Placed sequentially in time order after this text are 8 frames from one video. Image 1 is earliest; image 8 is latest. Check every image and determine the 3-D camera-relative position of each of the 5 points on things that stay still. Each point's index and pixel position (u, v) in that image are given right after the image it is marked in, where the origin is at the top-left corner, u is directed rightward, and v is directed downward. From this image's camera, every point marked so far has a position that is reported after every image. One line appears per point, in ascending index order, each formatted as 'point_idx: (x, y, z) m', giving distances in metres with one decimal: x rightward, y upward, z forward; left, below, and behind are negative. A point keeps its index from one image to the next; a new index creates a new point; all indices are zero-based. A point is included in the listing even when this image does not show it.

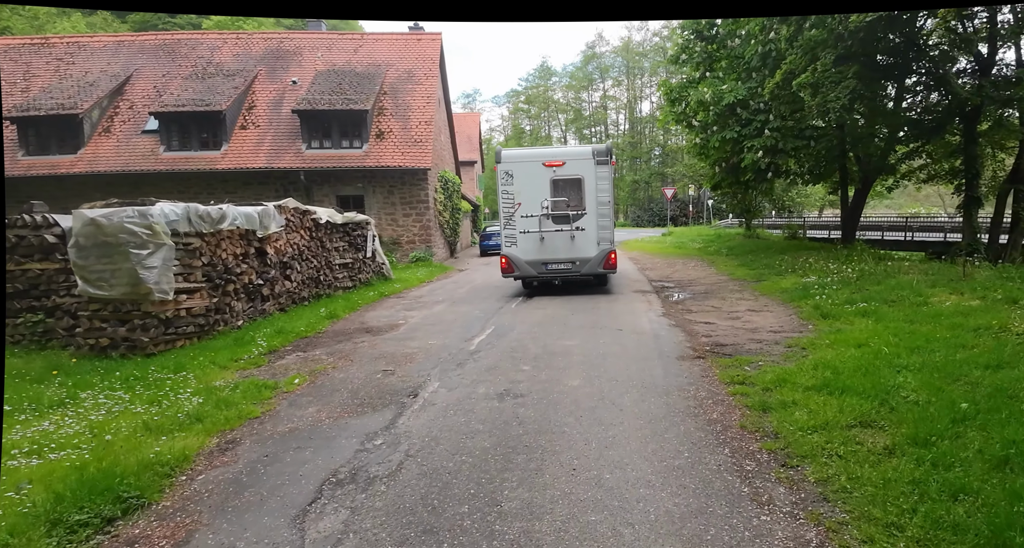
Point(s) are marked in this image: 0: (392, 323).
0: (-2.2, -0.9, +10.5) m
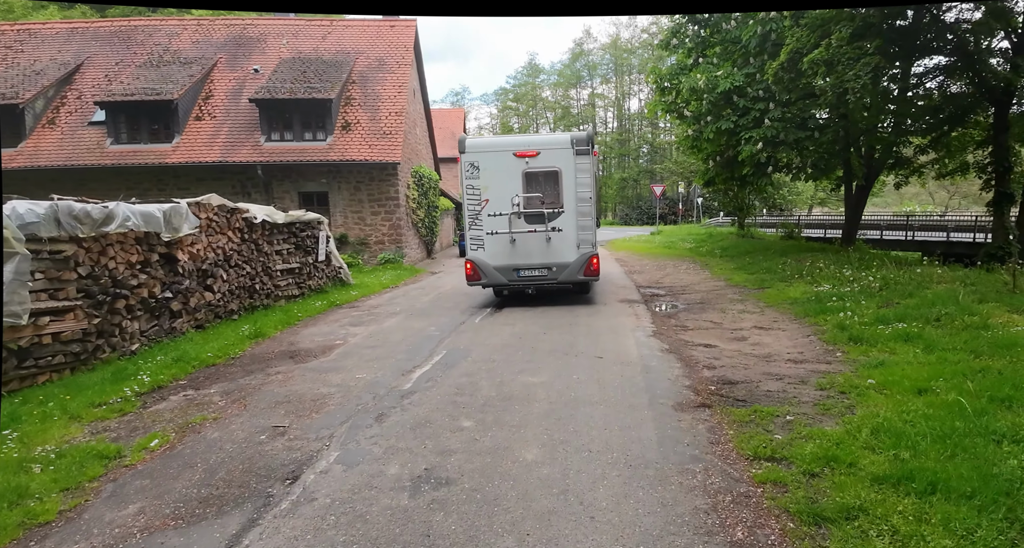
0: (-2.8, -1.1, +8.7) m
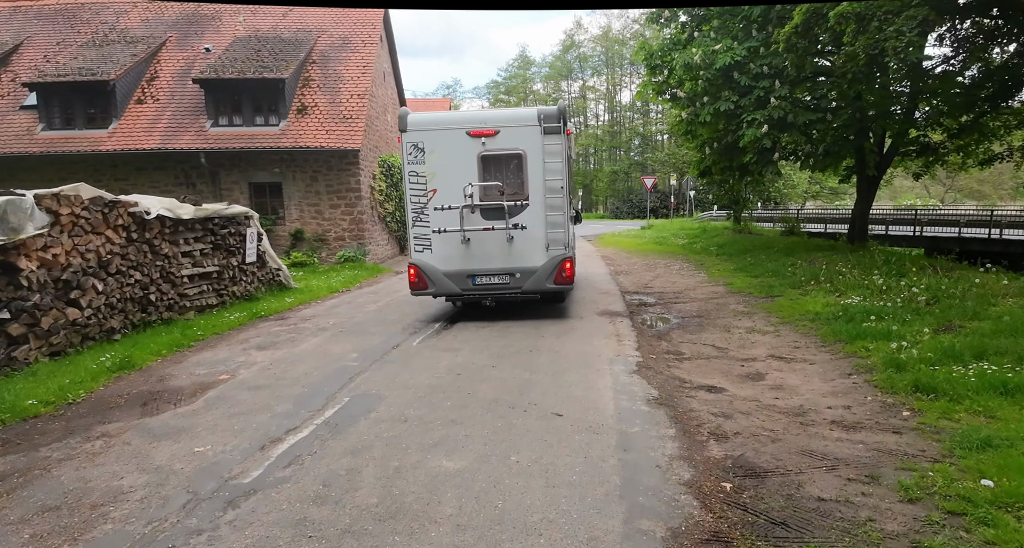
0: (-3.5, -1.2, +6.5) m
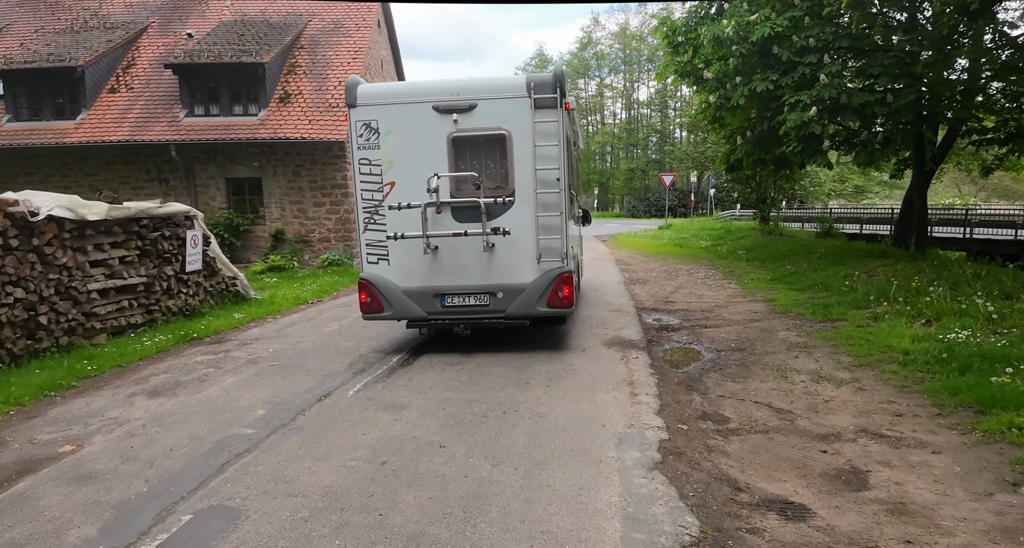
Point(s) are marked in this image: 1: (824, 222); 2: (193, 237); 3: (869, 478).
0: (-3.8, -1.5, +4.5) m
1: (+10.9, +1.8, +20.0) m
2: (-5.6, +0.6, +10.0) m
3: (+2.2, -1.3, +3.5) m
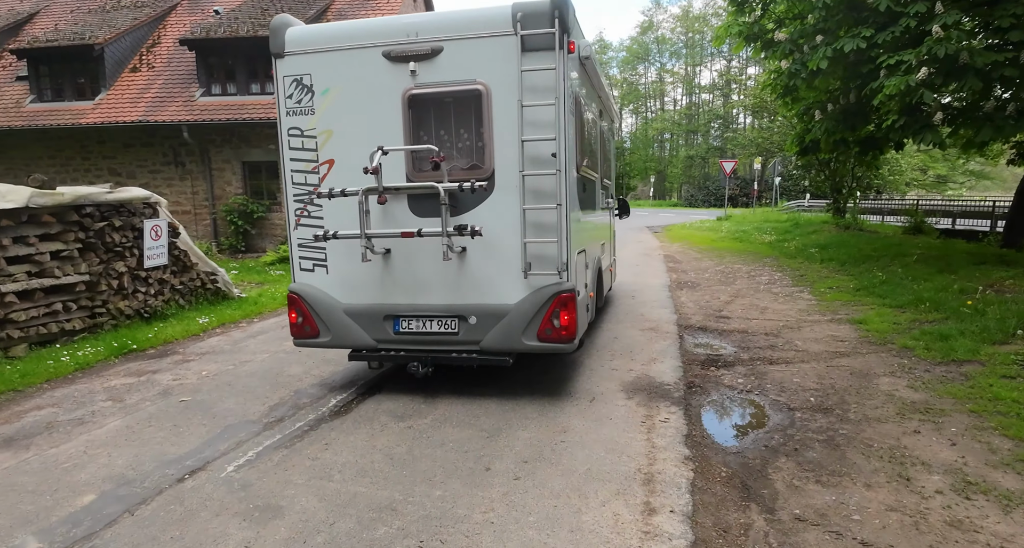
0: (-4.2, -1.6, +3.0) m
1: (+11.9, +1.7, +17.0) m
2: (-5.4, +0.7, +8.6) m
3: (+1.7, -1.5, +1.5) m
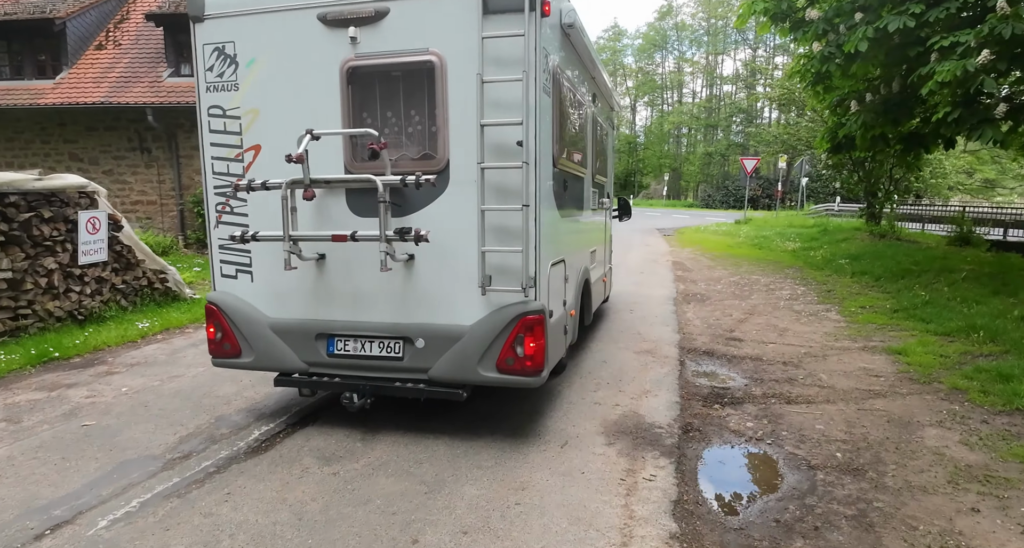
0: (-4.5, -1.6, +2.3) m
1: (+12.2, +1.4, +15.7) m
2: (-5.5, +0.8, +8.0) m
3: (+1.3, -1.7, +0.6) m
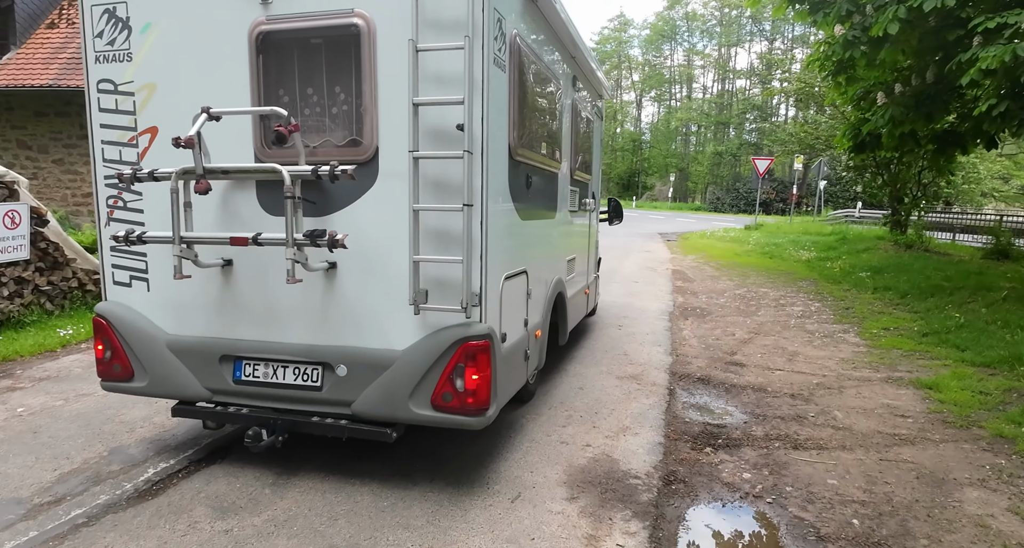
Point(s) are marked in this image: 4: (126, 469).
0: (-4.9, -1.5, +1.8) m
1: (+12.2, +1.1, +14.7) m
2: (-5.7, +0.8, +7.4) m
3: (+0.9, -1.8, -0.1) m
4: (-2.2, -1.1, +3.3) m
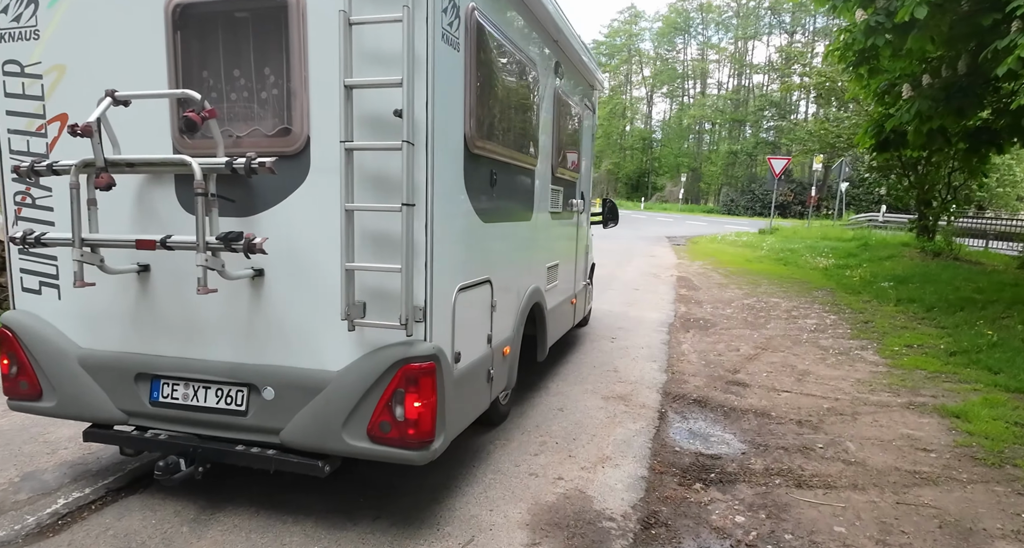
0: (-5.2, -1.5, +1.5) m
1: (+12.3, +0.9, +13.9) m
2: (-5.7, +0.8, +7.2) m
3: (+0.6, -1.9, -0.5) m
4: (-2.4, -1.1, +3.0) m
